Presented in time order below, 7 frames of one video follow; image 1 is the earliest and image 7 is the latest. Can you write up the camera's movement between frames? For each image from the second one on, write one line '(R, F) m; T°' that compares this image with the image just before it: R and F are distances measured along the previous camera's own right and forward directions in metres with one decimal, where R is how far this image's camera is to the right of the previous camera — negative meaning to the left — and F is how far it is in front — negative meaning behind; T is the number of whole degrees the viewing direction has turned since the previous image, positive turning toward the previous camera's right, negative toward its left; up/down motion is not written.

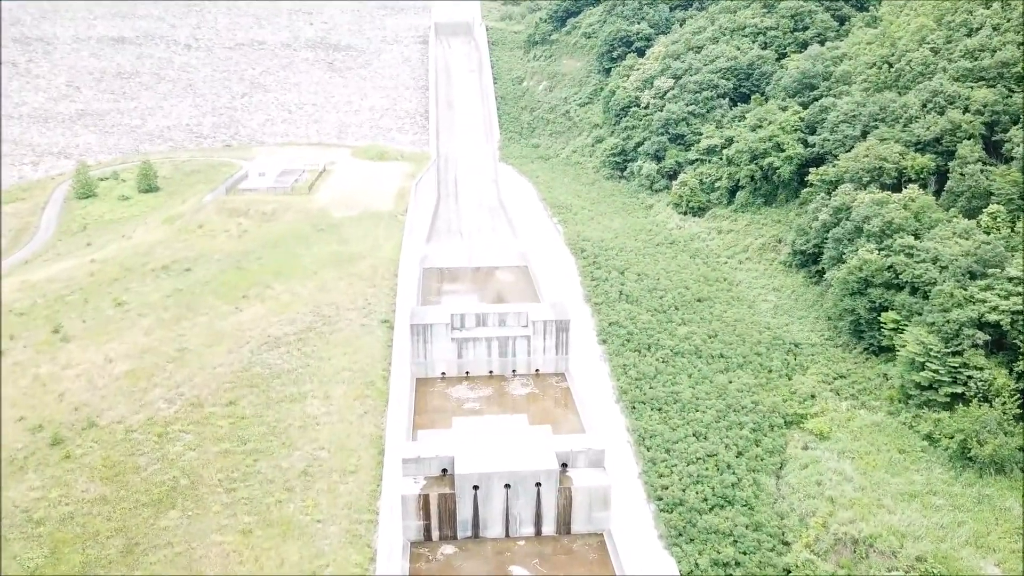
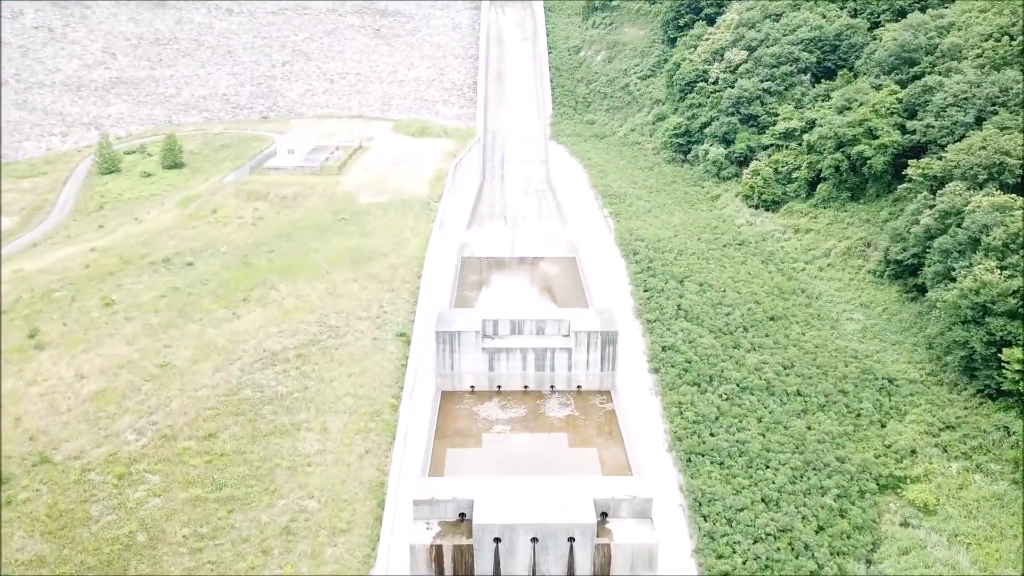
(+0.3, +2.2) m; -4°
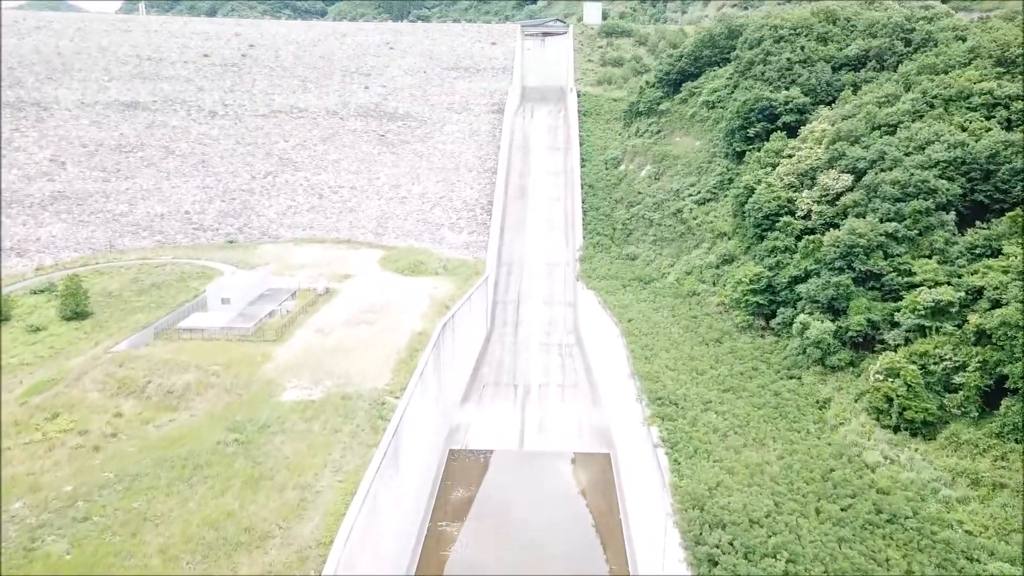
(+0.7, +6.4) m; -3°
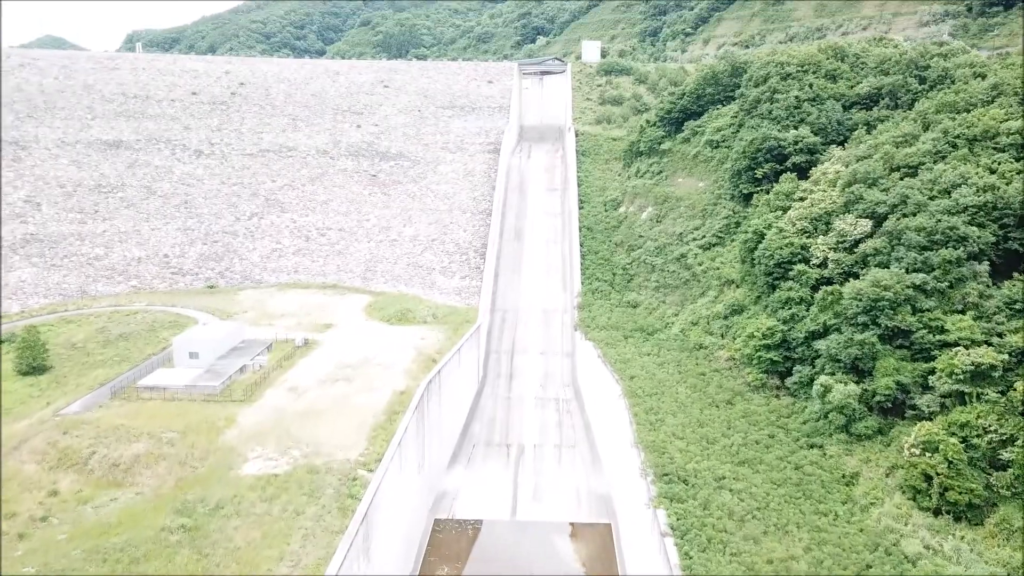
(+0.2, +1.3) m; 0°
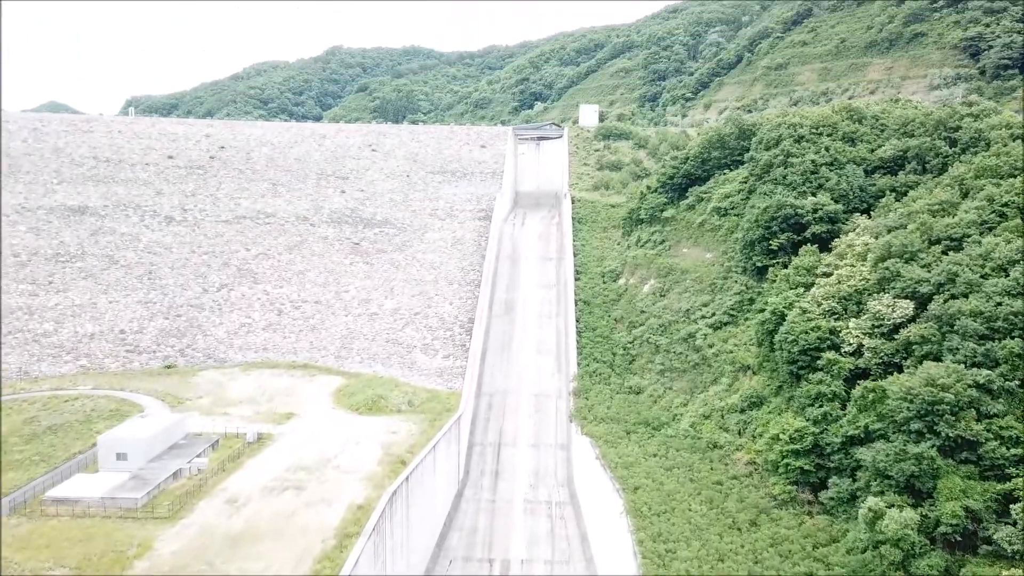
(+0.3, +2.1) m; 0°
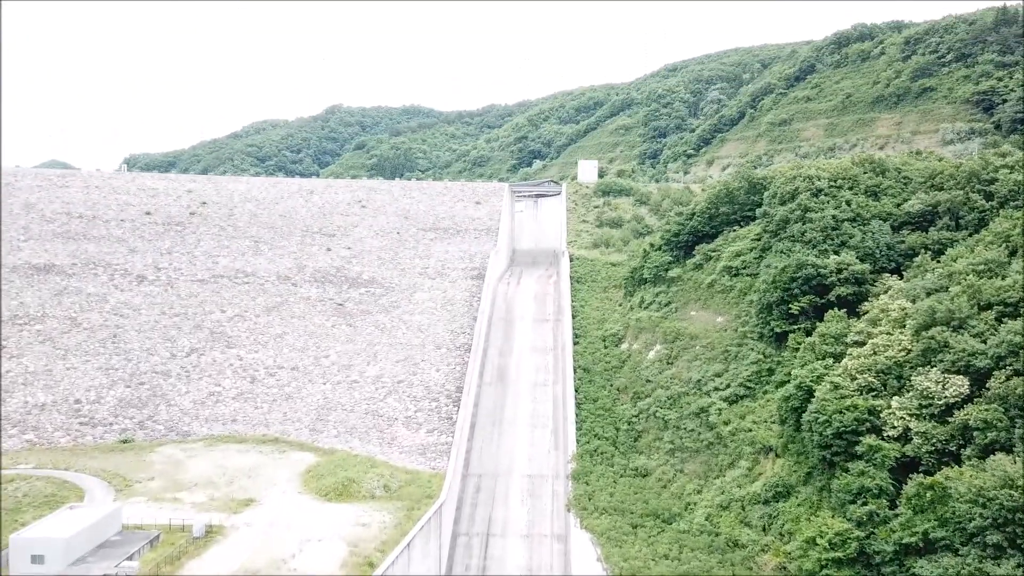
(+0.2, +1.8) m; 0°
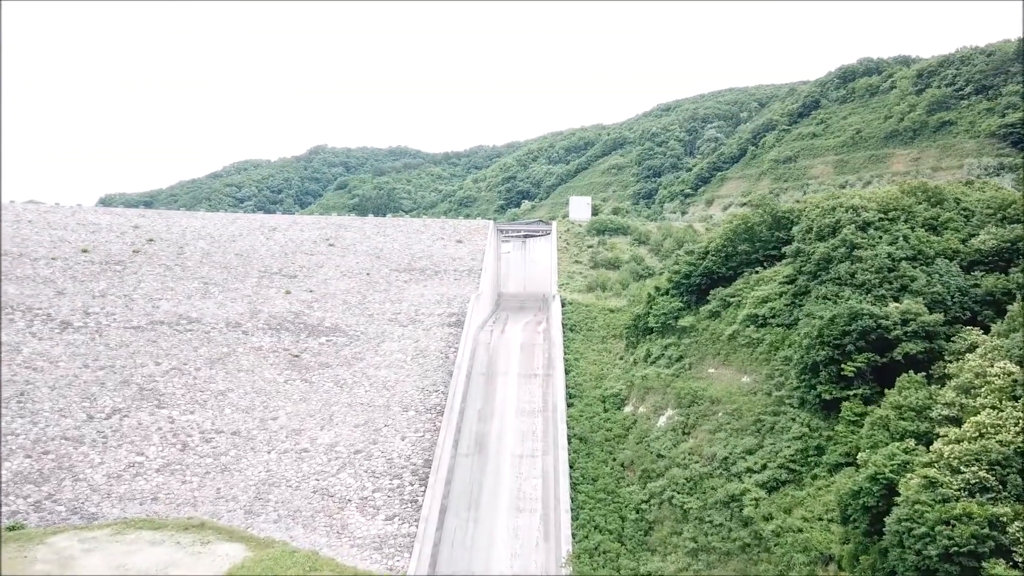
(+0.1, +3.4) m; +1°
